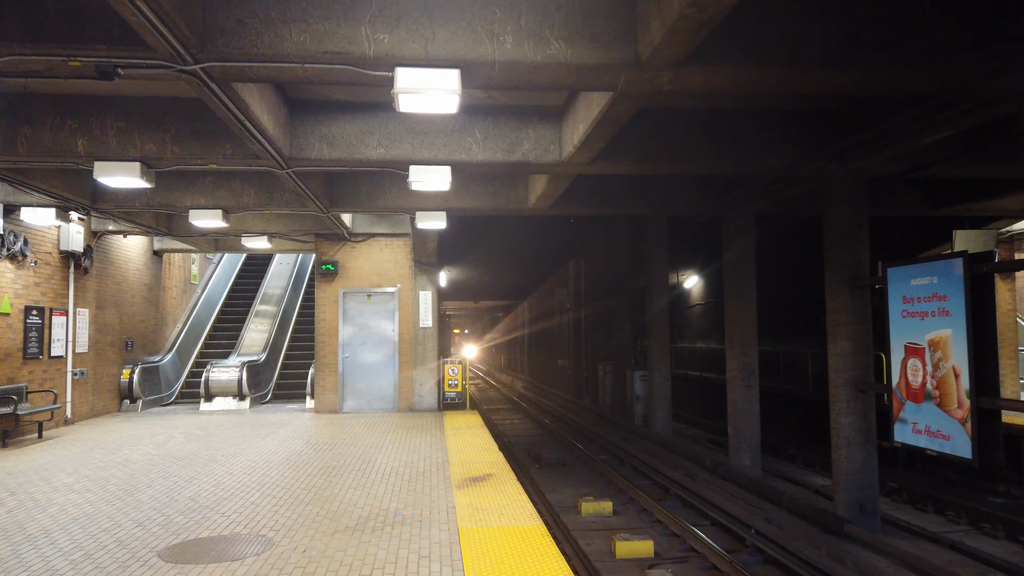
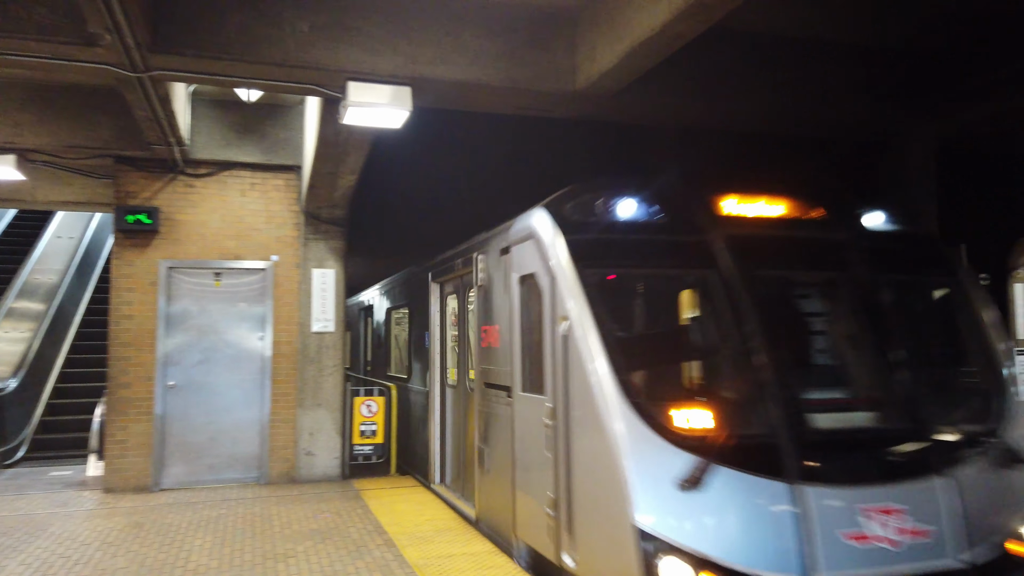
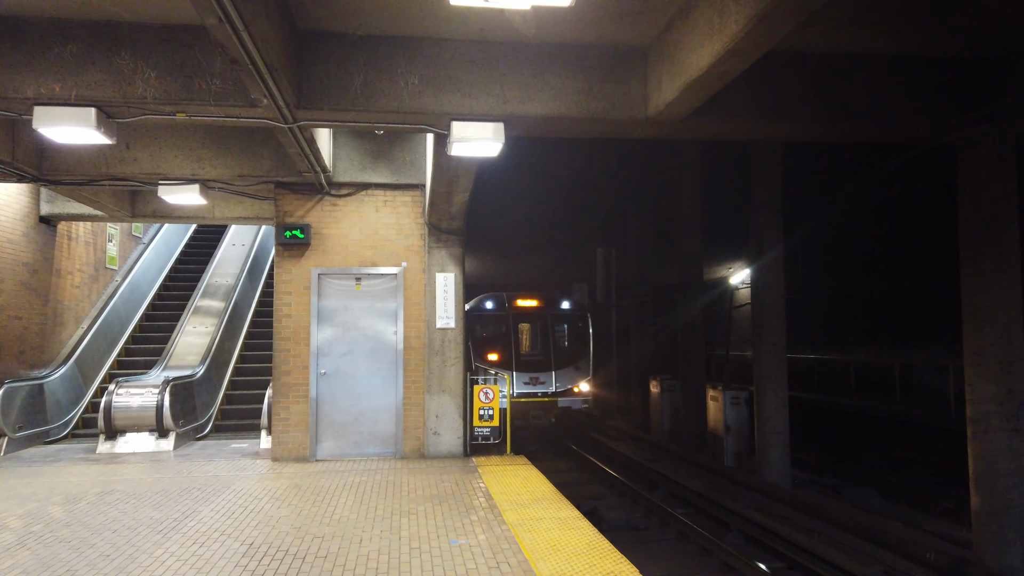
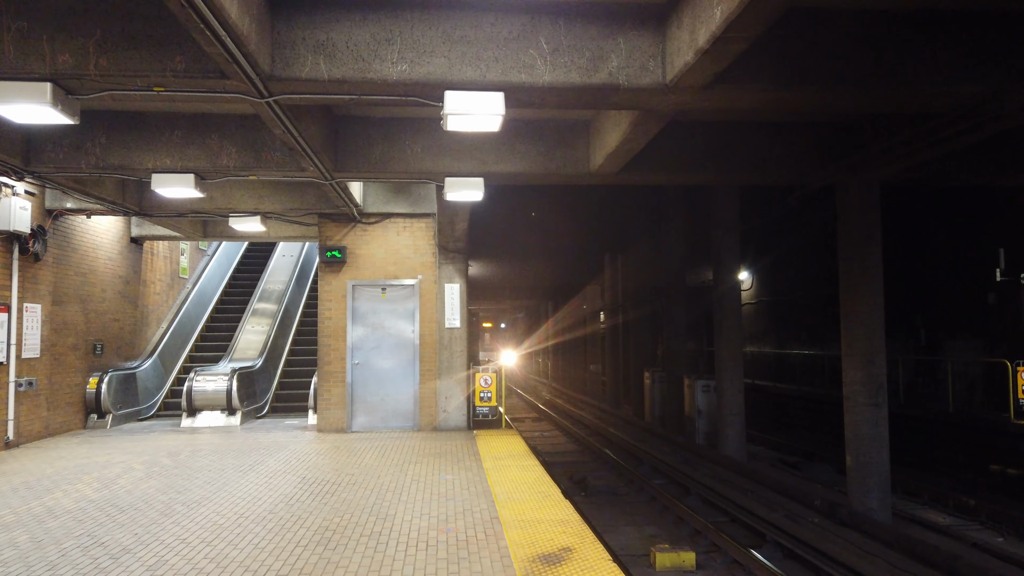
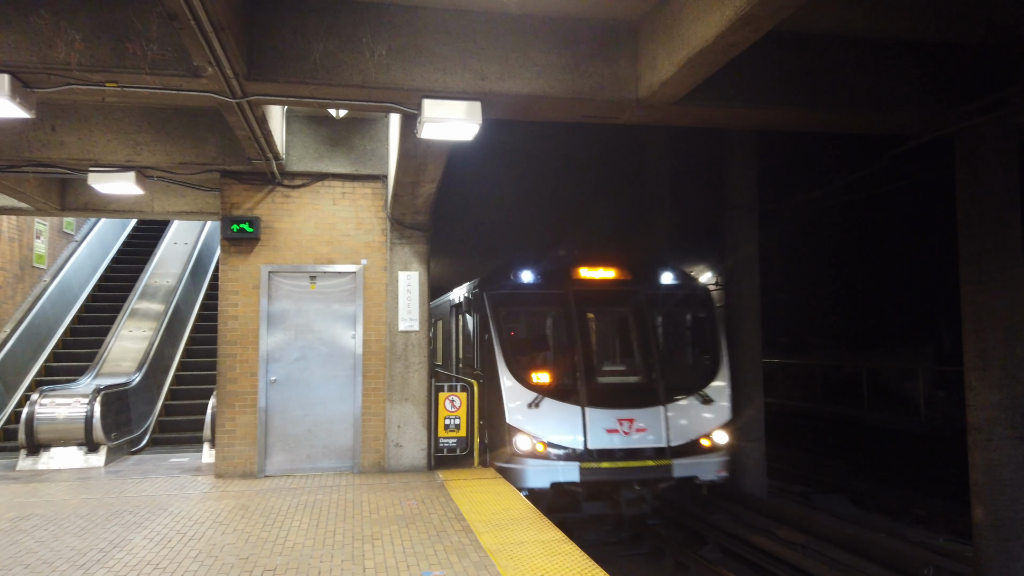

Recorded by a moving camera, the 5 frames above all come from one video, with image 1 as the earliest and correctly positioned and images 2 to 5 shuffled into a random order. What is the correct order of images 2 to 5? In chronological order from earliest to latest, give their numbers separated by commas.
4, 3, 5, 2
